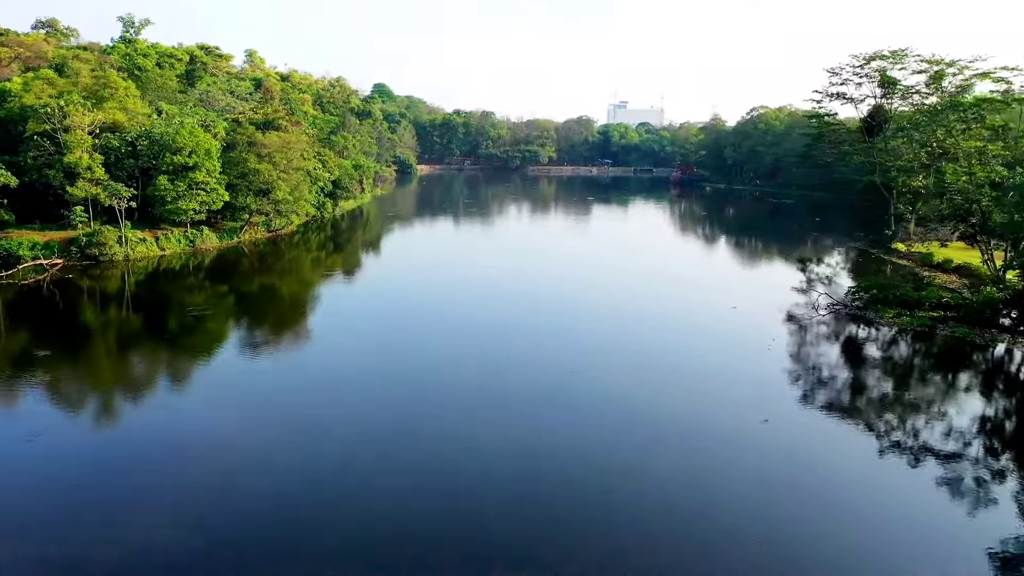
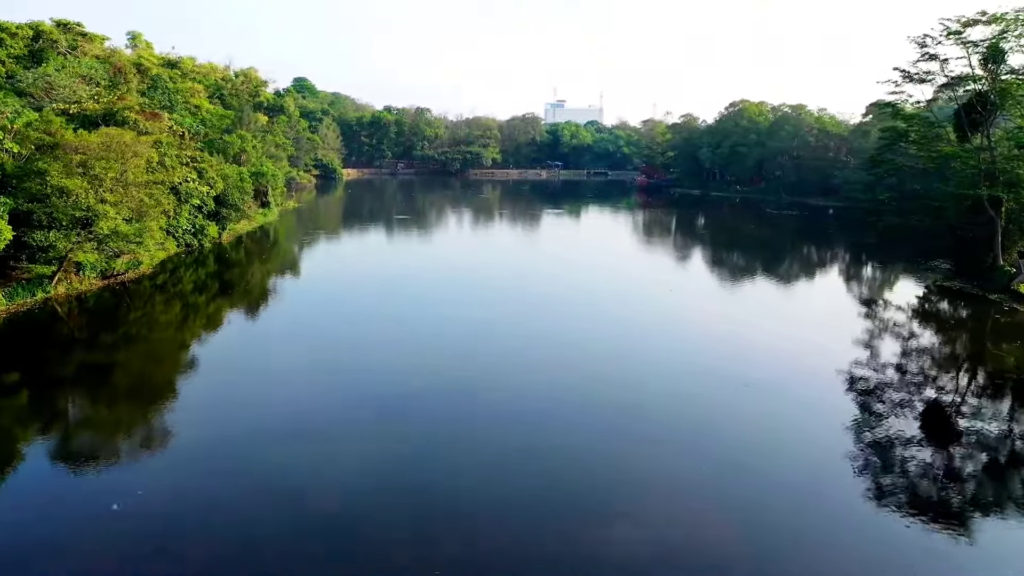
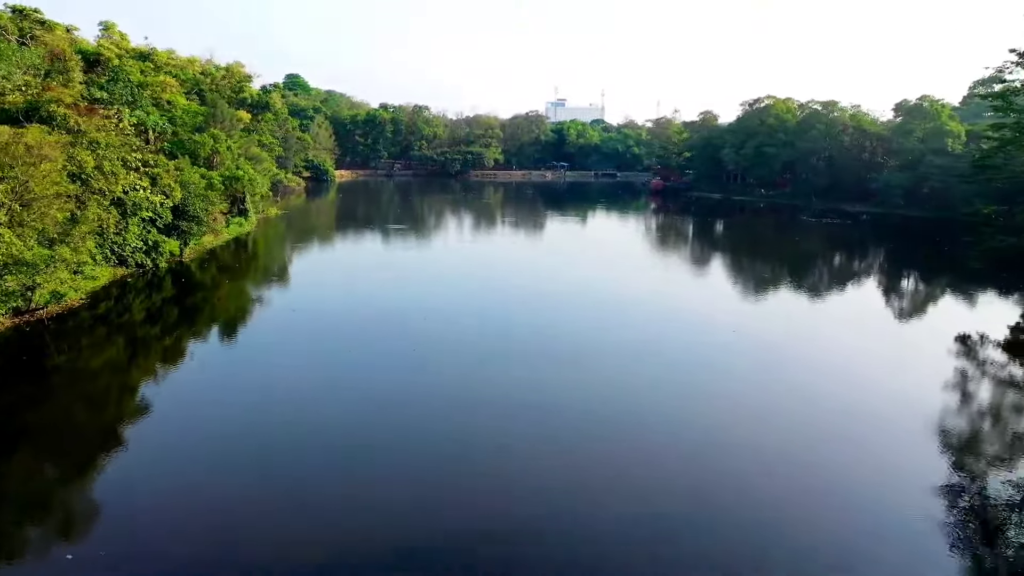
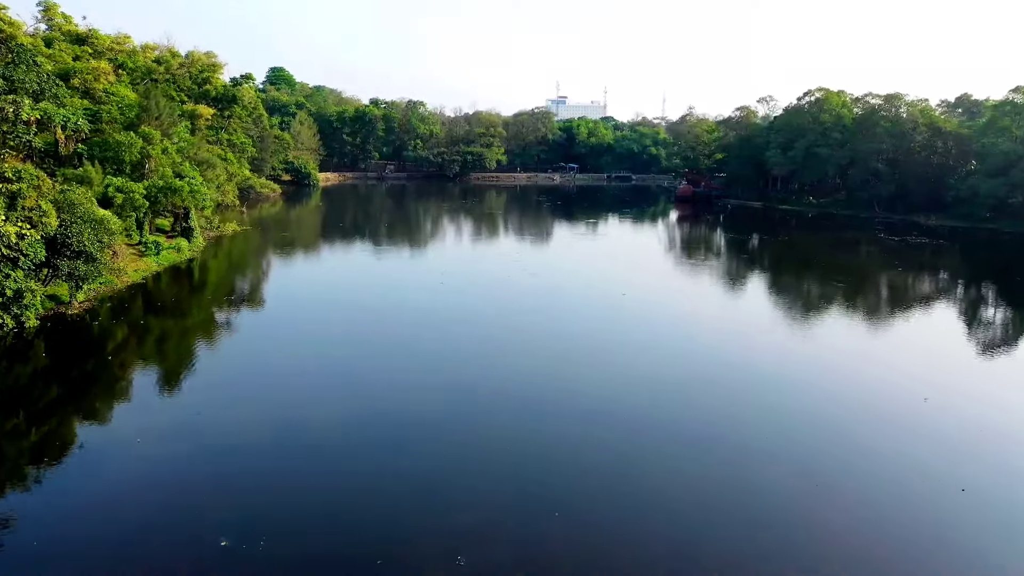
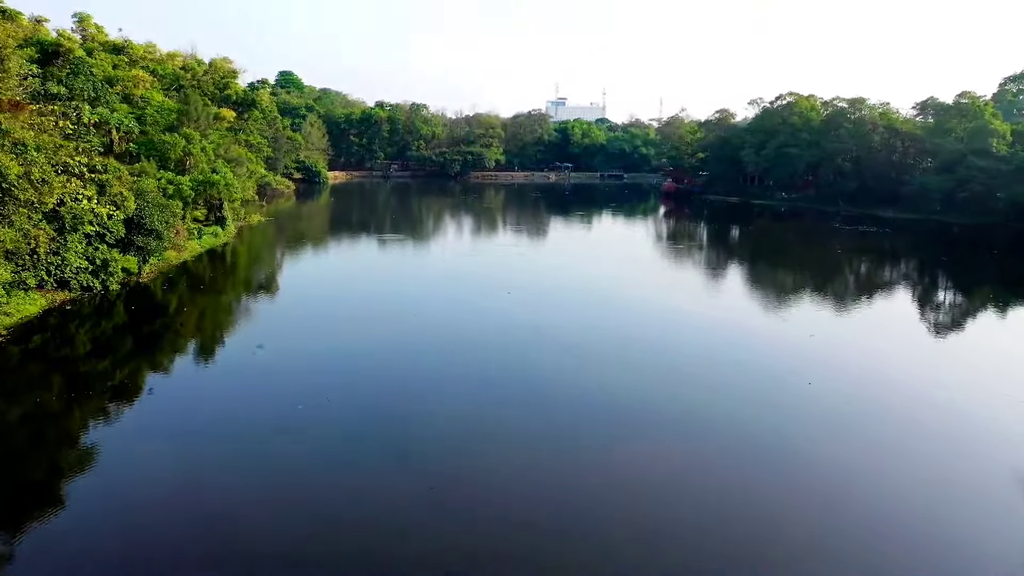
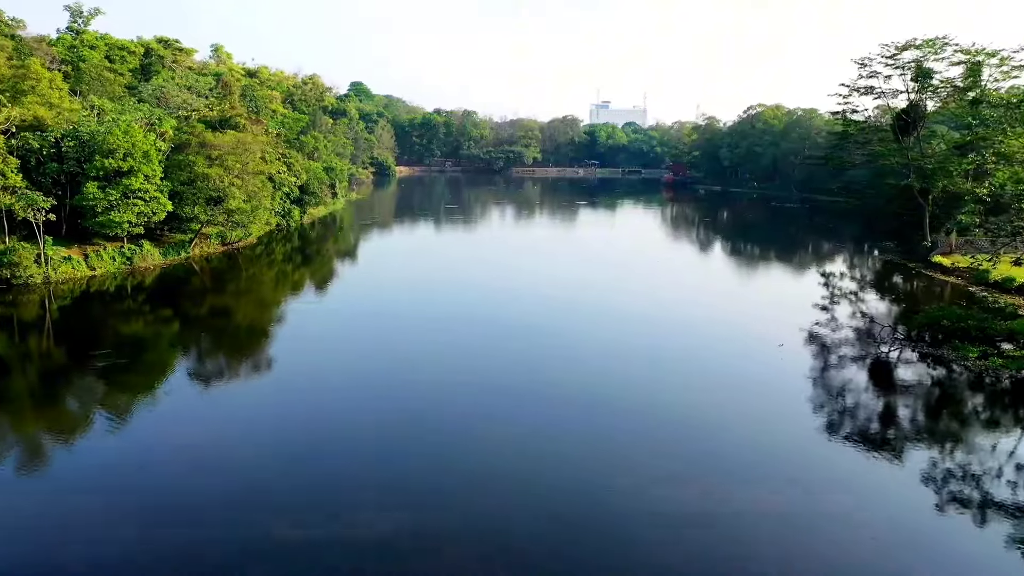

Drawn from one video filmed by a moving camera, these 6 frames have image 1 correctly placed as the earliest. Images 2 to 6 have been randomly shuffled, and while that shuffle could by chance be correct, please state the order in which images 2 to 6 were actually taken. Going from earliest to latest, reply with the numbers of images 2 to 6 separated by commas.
6, 2, 3, 5, 4
